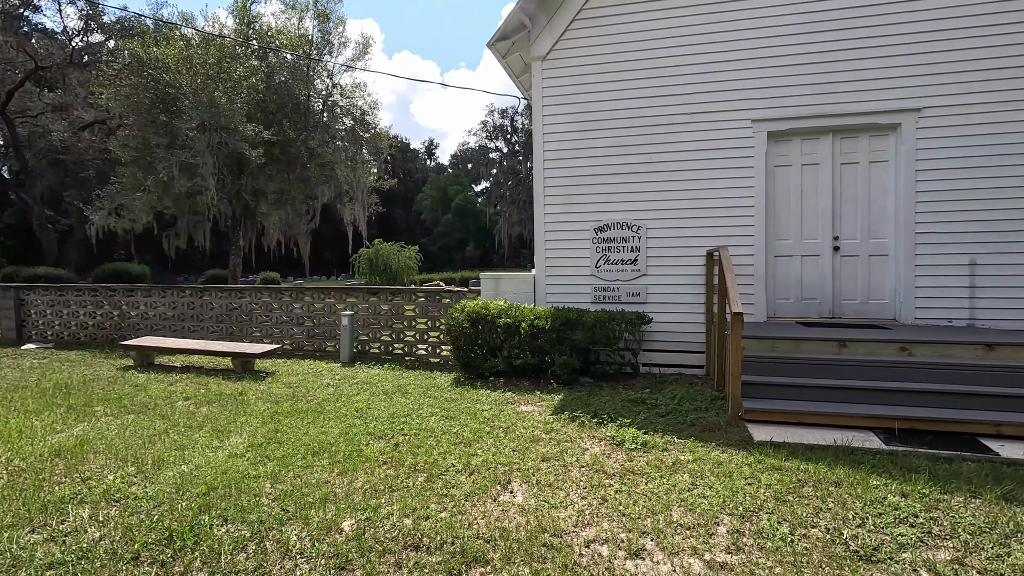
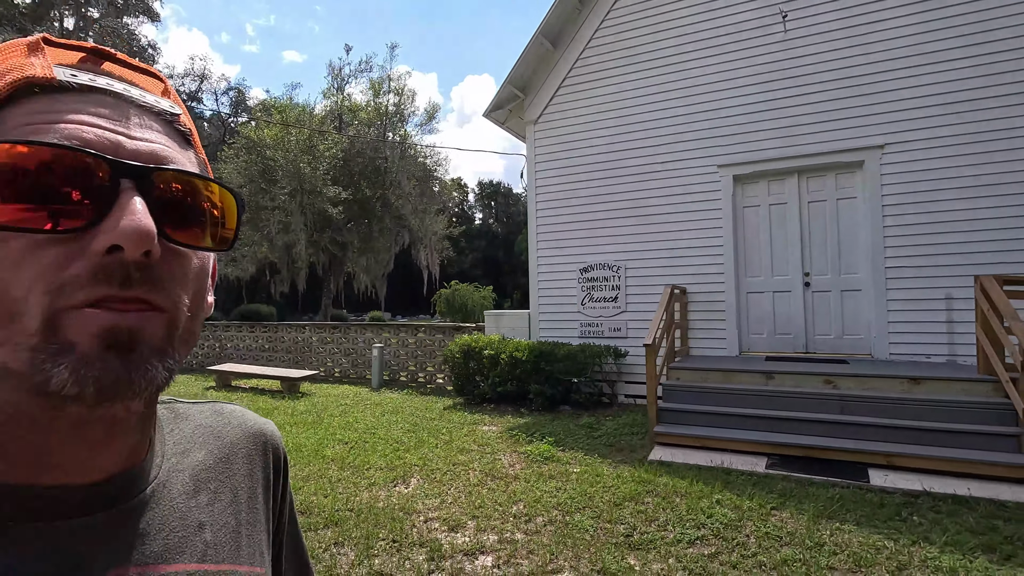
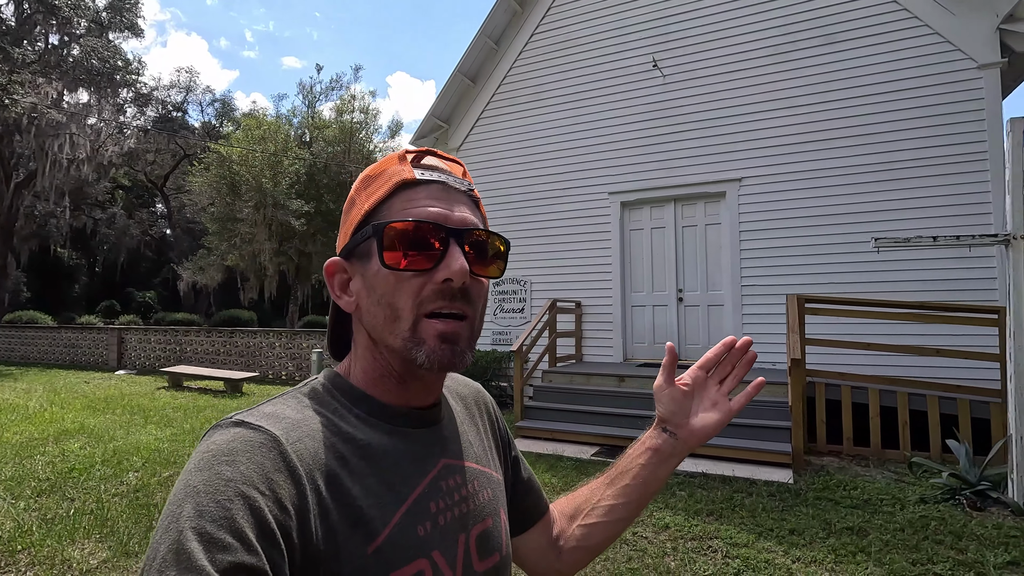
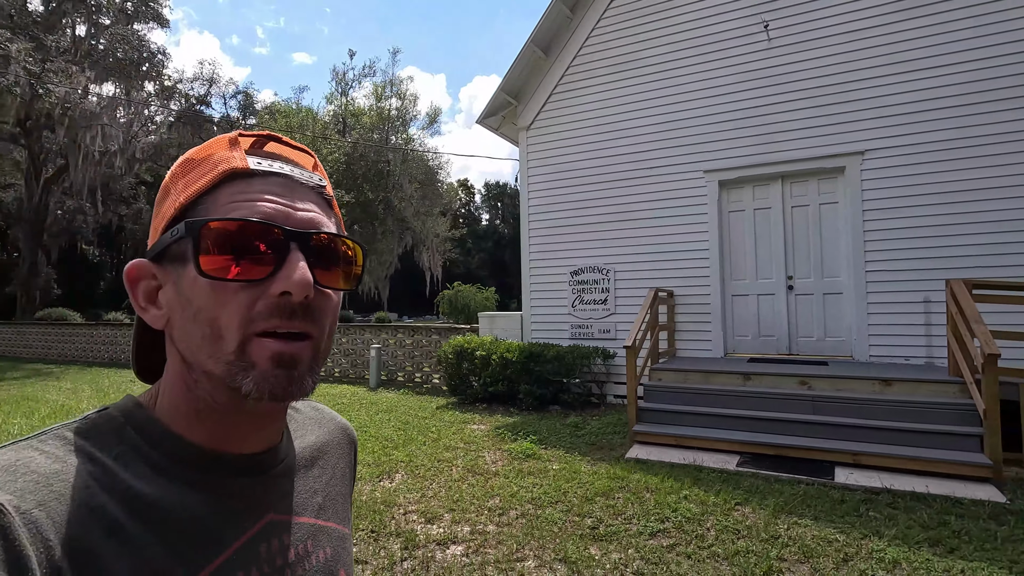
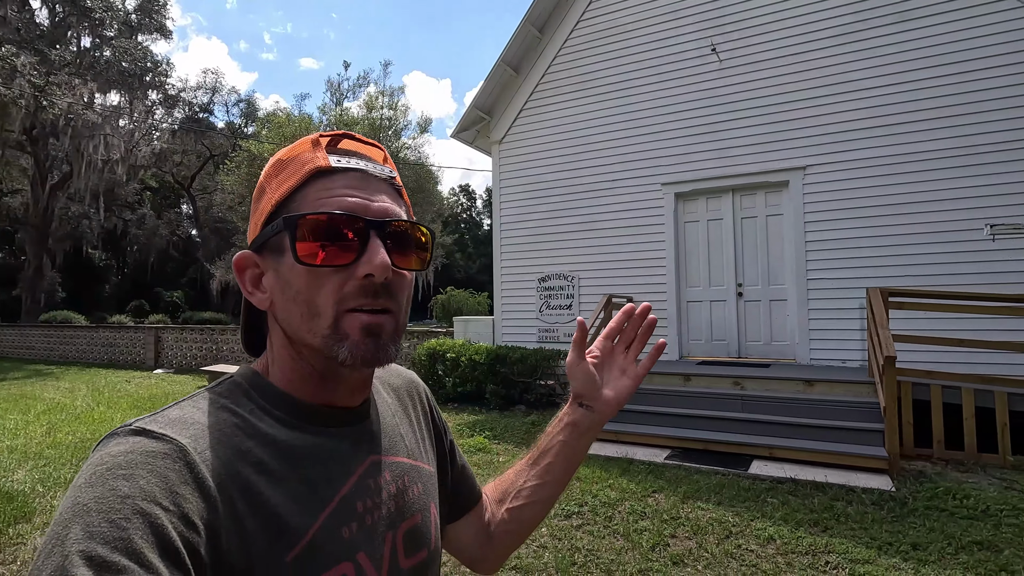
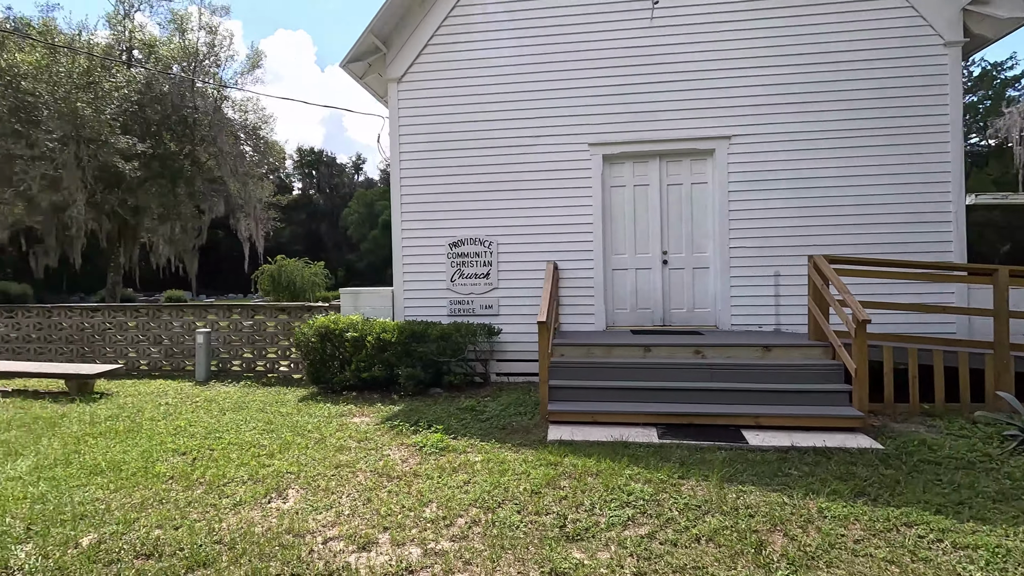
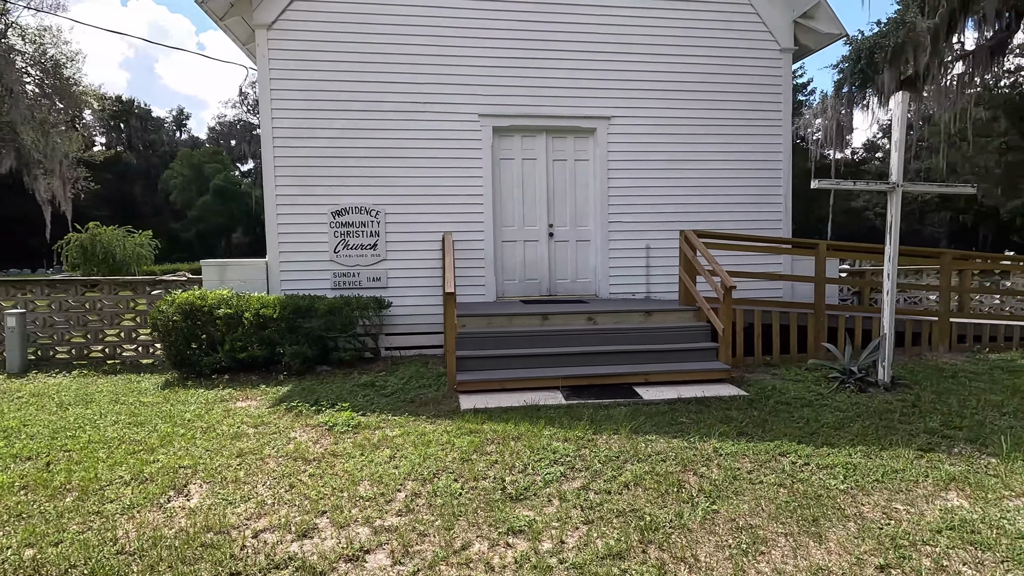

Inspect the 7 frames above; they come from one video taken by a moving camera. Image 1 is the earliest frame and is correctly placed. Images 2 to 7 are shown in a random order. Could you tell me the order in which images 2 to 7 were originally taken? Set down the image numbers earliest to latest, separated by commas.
7, 6, 2, 4, 5, 3
